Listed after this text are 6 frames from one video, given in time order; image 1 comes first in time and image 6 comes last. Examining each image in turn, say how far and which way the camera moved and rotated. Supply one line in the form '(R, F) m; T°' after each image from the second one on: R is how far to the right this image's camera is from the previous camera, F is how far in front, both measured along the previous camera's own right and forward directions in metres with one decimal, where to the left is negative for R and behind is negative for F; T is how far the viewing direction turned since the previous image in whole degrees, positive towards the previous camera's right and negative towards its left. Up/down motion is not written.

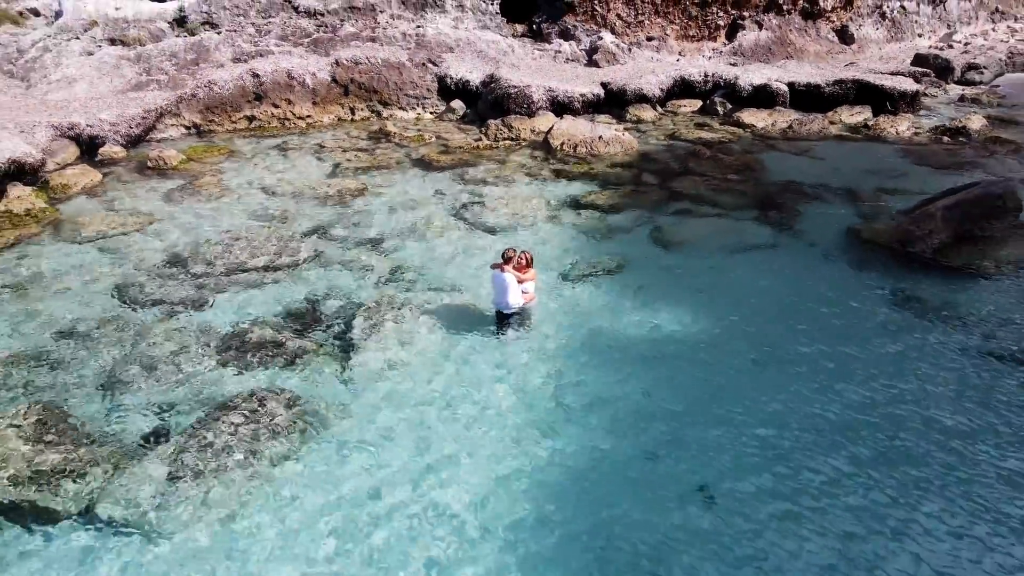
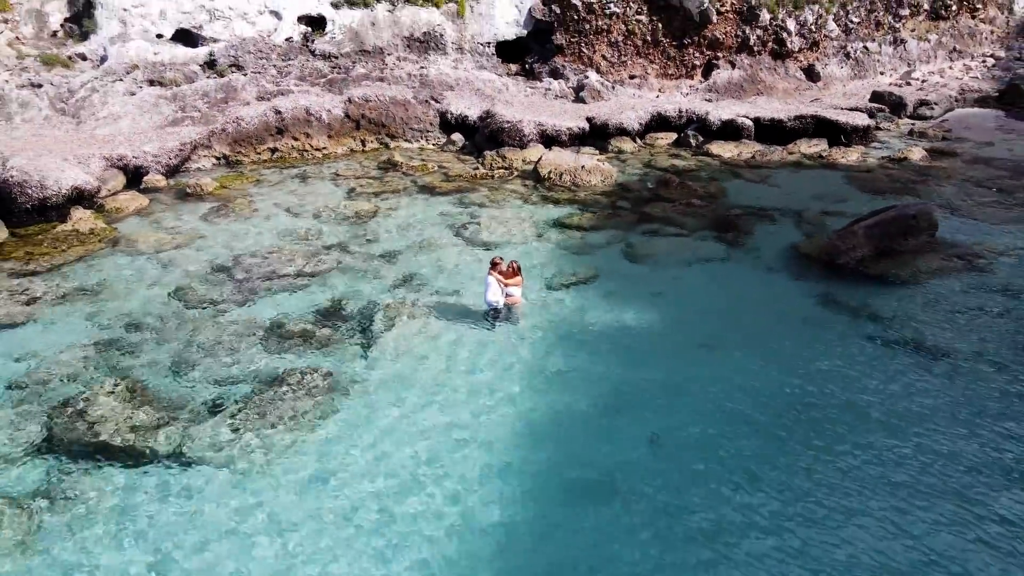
(+0.1, -1.5) m; 0°
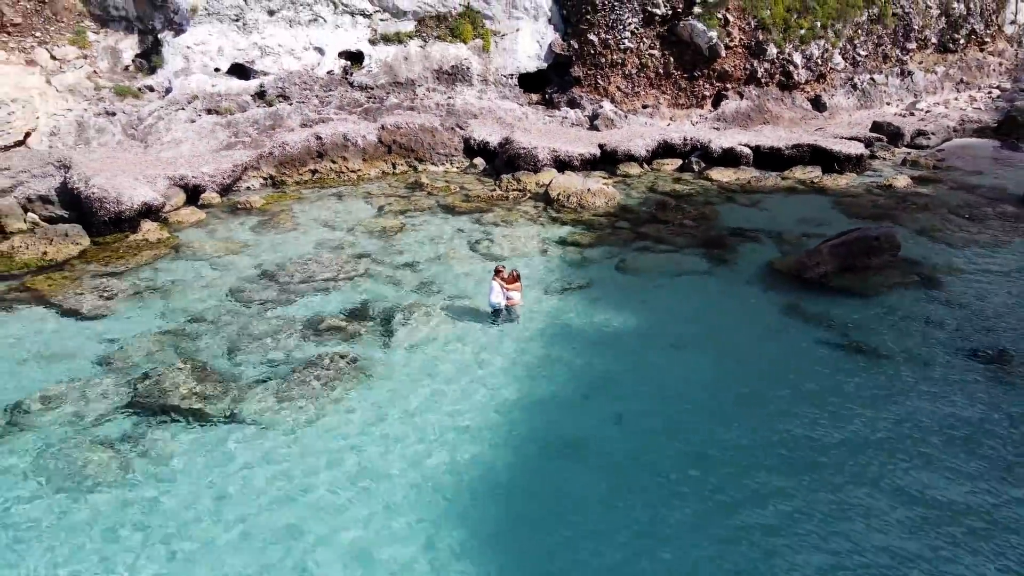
(+0.5, -1.4) m; -3°
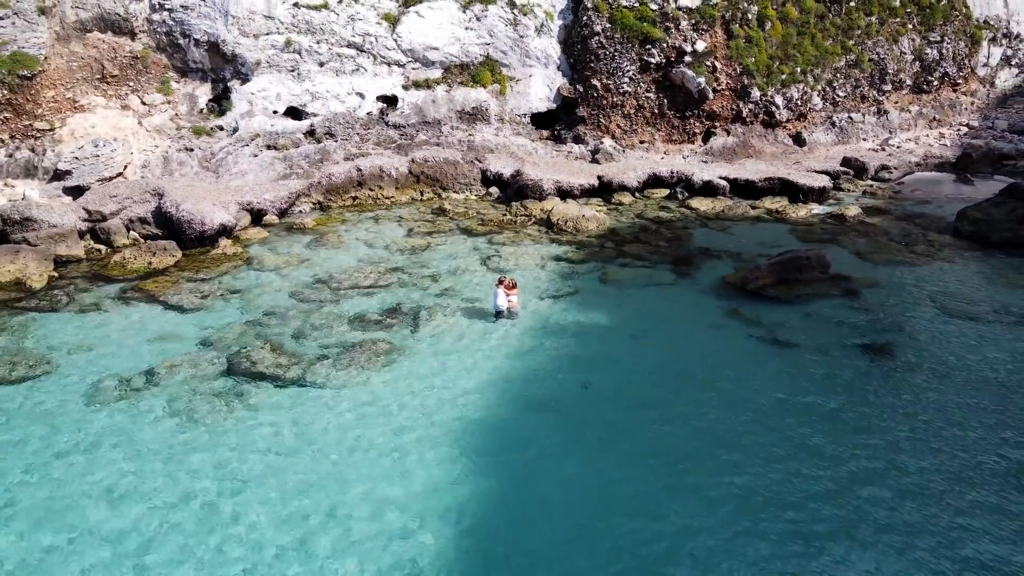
(+0.5, -2.9) m; -2°
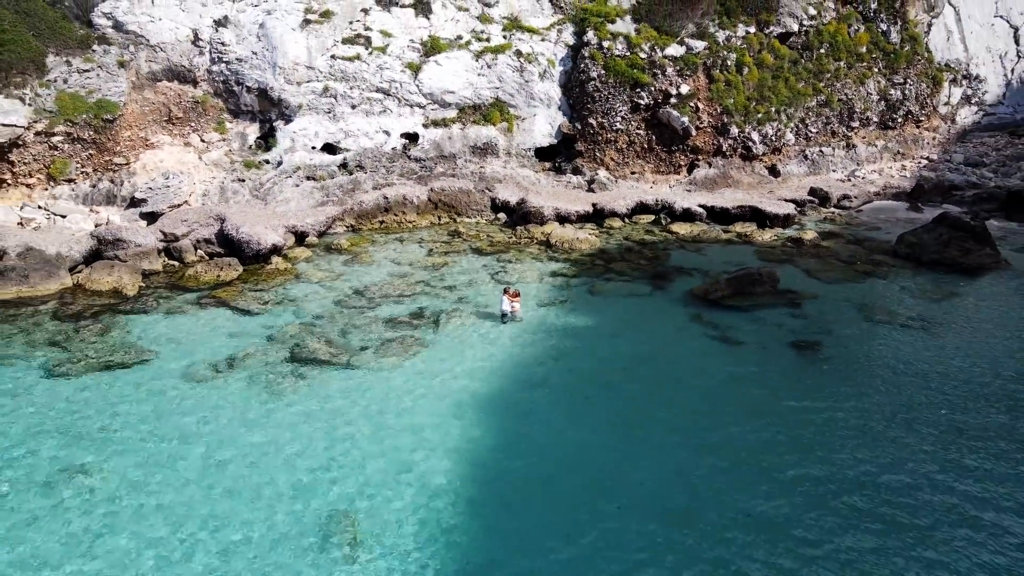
(+0.2, -3.0) m; -1°
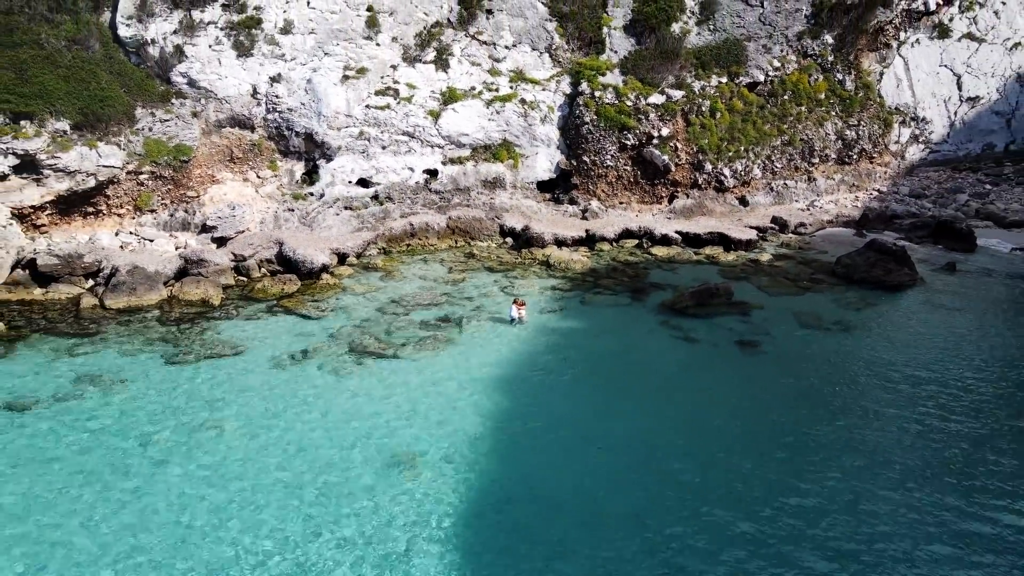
(-0.2, -4.2) m; 0°
